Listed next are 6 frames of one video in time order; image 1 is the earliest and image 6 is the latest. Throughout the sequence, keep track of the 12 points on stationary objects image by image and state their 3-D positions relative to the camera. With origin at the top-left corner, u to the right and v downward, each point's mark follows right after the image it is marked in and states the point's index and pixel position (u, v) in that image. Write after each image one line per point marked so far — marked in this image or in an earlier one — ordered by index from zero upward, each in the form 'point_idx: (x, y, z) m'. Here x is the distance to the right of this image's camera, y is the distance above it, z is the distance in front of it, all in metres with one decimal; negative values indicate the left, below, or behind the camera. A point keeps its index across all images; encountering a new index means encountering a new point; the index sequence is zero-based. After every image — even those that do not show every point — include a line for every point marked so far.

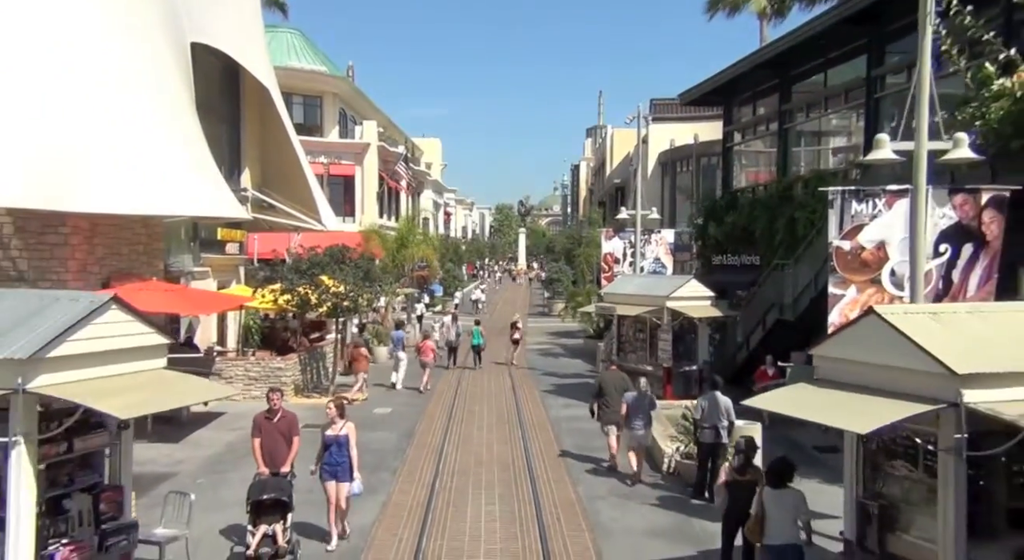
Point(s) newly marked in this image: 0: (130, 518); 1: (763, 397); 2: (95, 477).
0: (-3.5, -2.1, +7.1) m
1: (+2.4, -1.1, +7.1) m
2: (-3.8, -1.8, +7.0) m
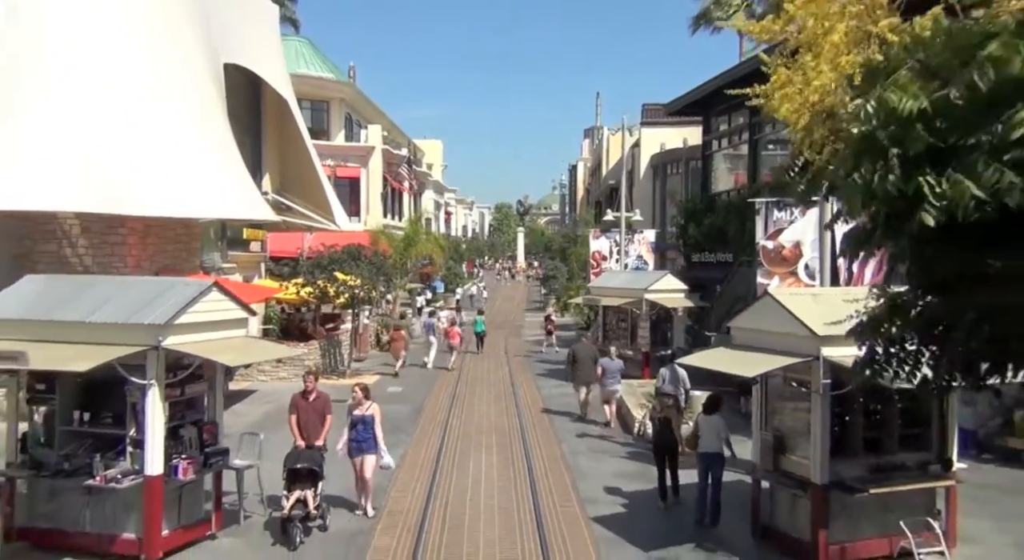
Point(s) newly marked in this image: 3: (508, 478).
0: (-3.6, -2.0, +9.5) m
1: (+2.3, -0.9, +9.6) m
2: (-3.8, -1.6, +9.4) m
3: (-0.1, -3.2, +12.5) m
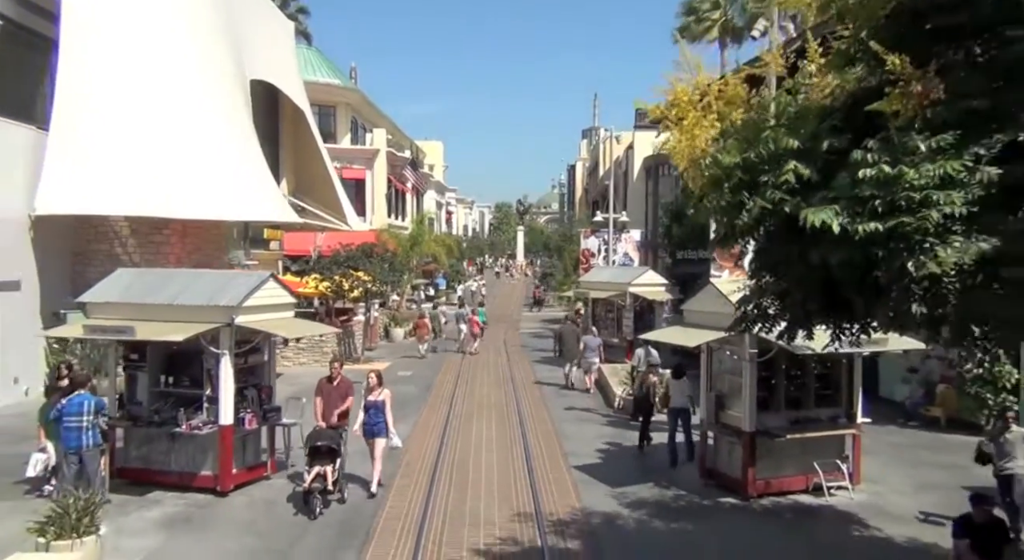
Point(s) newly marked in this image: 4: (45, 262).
0: (-3.6, -1.9, +11.9) m
1: (+2.2, -0.8, +11.9) m
2: (-3.9, -1.5, +11.8) m
3: (-0.2, -3.1, +14.9) m
4: (-10.8, +0.4, +17.7) m
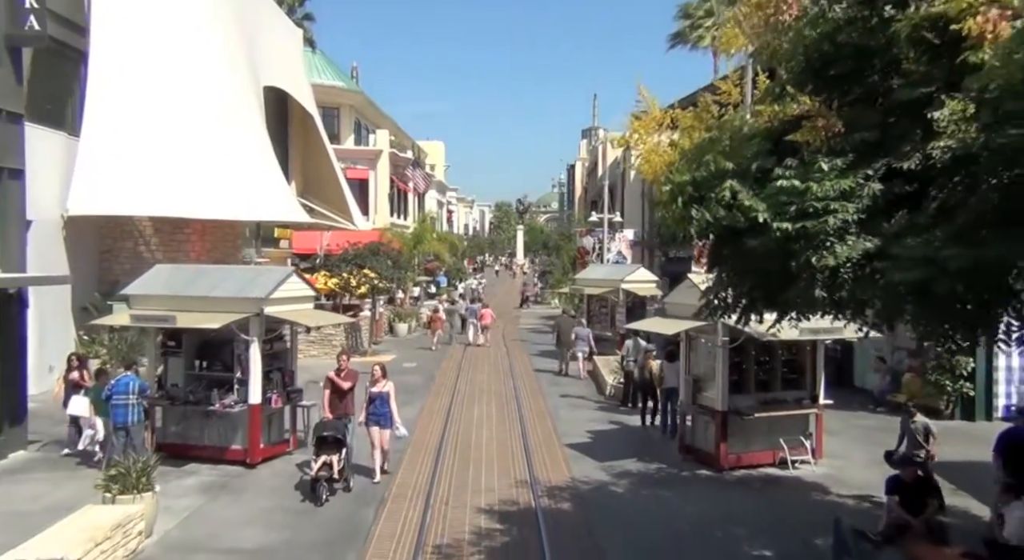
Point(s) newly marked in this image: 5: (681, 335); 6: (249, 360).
0: (-3.7, -1.8, +13.2) m
1: (+2.2, -0.7, +13.2) m
2: (-4.0, -1.4, +13.1) m
3: (-0.2, -3.0, +16.2) m
4: (-10.8, +0.5, +19.0) m
5: (+2.9, -0.9, +13.2) m
6: (-4.2, -1.3, +12.1) m
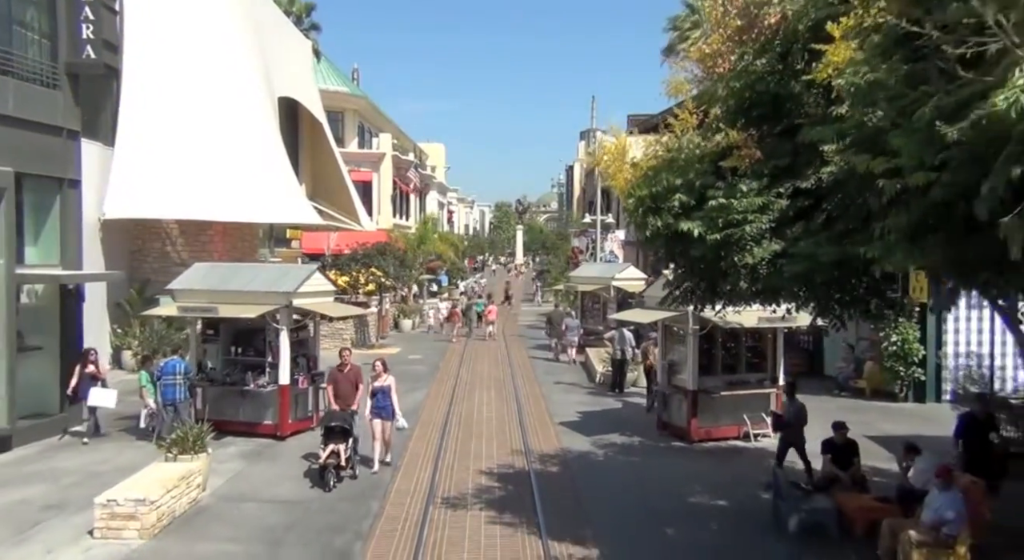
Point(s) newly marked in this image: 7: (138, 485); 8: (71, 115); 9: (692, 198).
0: (-3.7, -1.8, +14.9) m
1: (+2.1, -0.7, +14.9) m
2: (-4.0, -1.4, +14.8) m
3: (-0.3, -2.9, +17.9) m
4: (-10.9, +0.5, +20.8) m
5: (+2.9, -0.9, +14.9) m
6: (-4.2, -1.2, +13.9) m
7: (-4.6, -2.5, +9.4) m
8: (-8.4, +3.1, +14.5) m
9: (+2.0, +0.9, +8.3) m
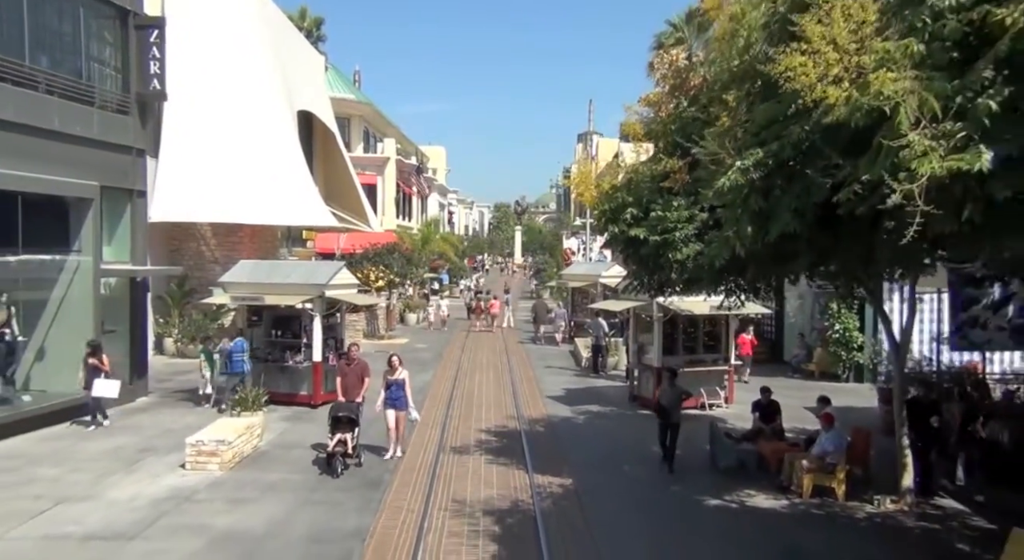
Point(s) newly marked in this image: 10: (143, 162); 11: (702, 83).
0: (-3.8, -1.6, +17.7) m
1: (+2.0, -0.6, +17.7) m
2: (-4.1, -1.3, +17.6) m
3: (-0.4, -2.8, +20.7) m
4: (-11.0, +0.7, +23.5) m
5: (+2.7, -0.8, +17.7) m
6: (-4.3, -1.1, +16.6) m
7: (-4.7, -2.4, +12.2) m
8: (-8.5, +3.2, +17.3) m
9: (+1.9, +1.0, +11.1) m
10: (-8.4, +2.7, +17.4) m
11: (+2.6, +2.6, +10.3) m
